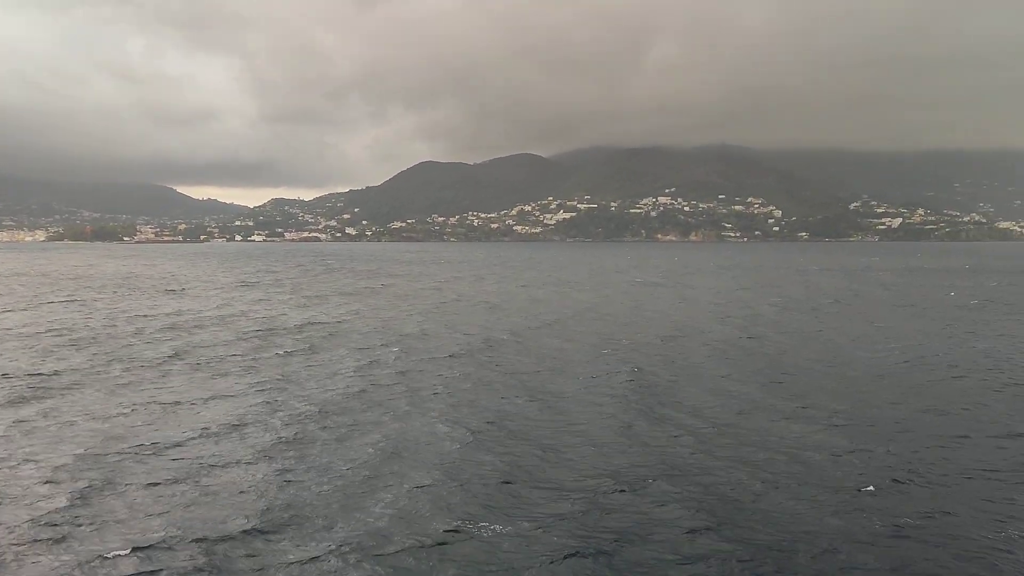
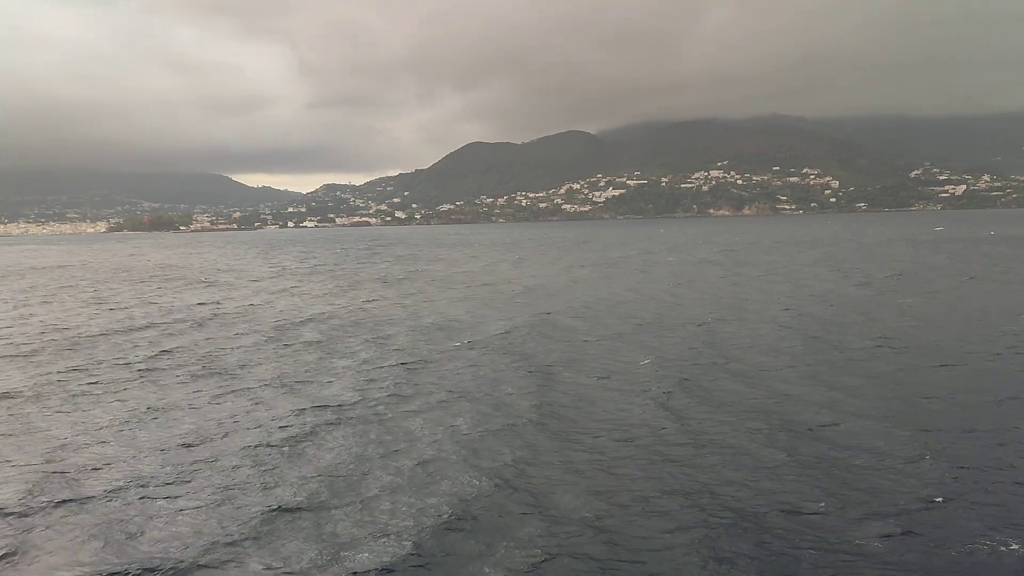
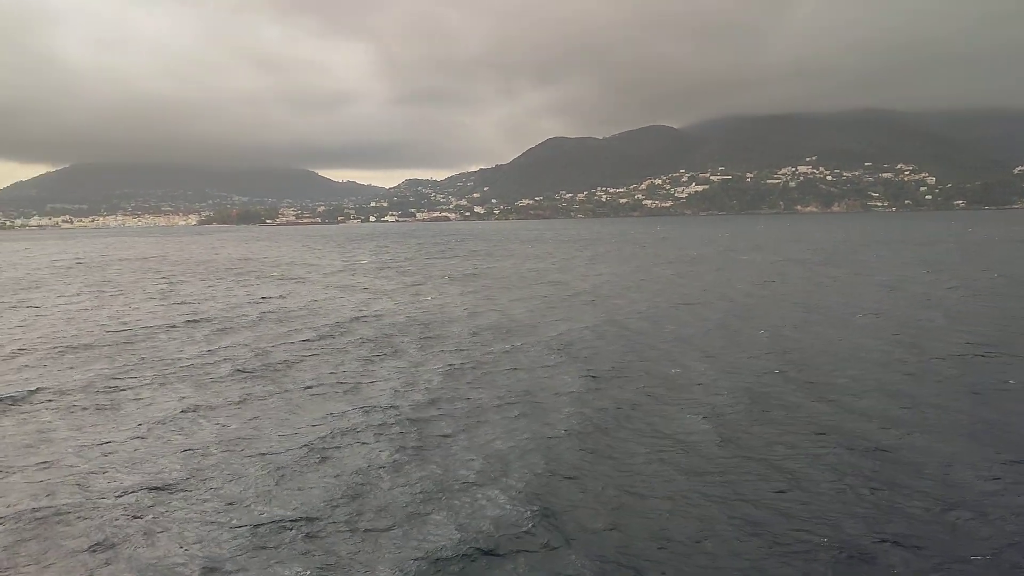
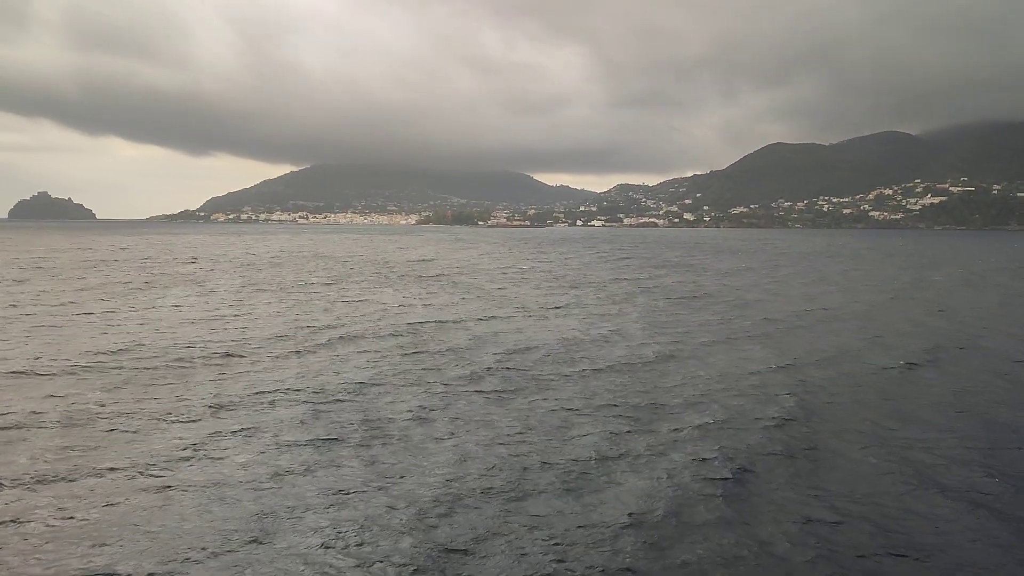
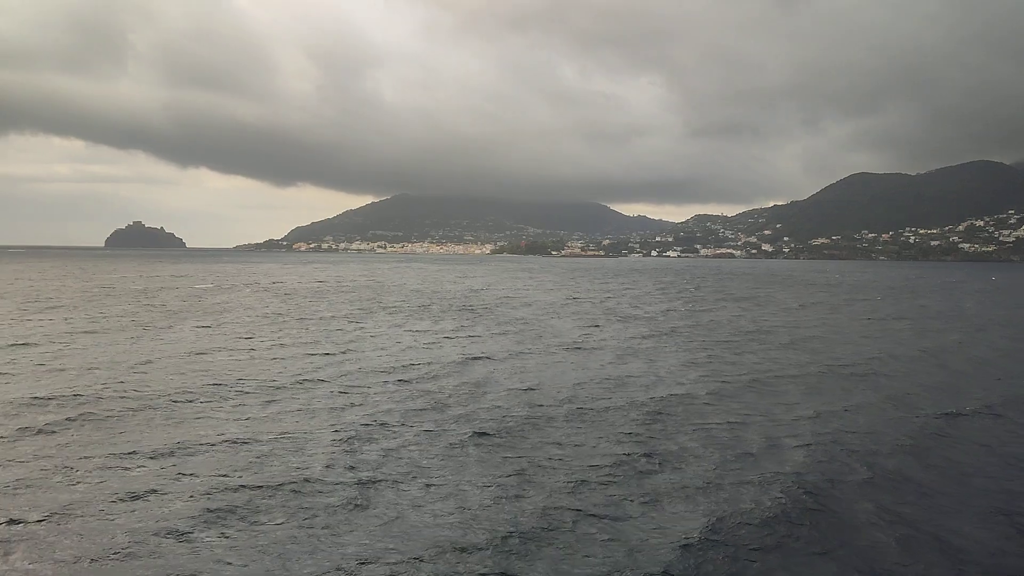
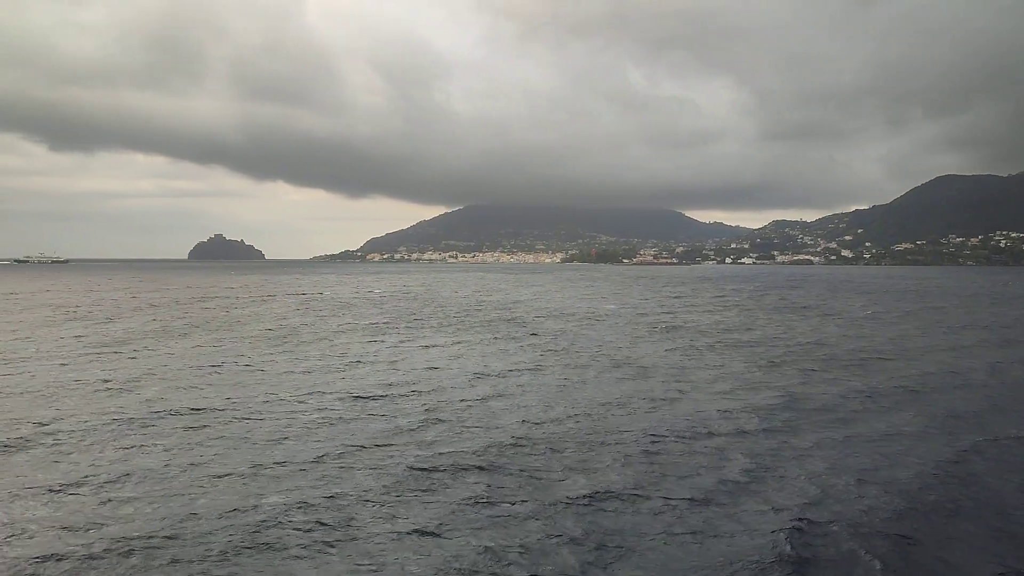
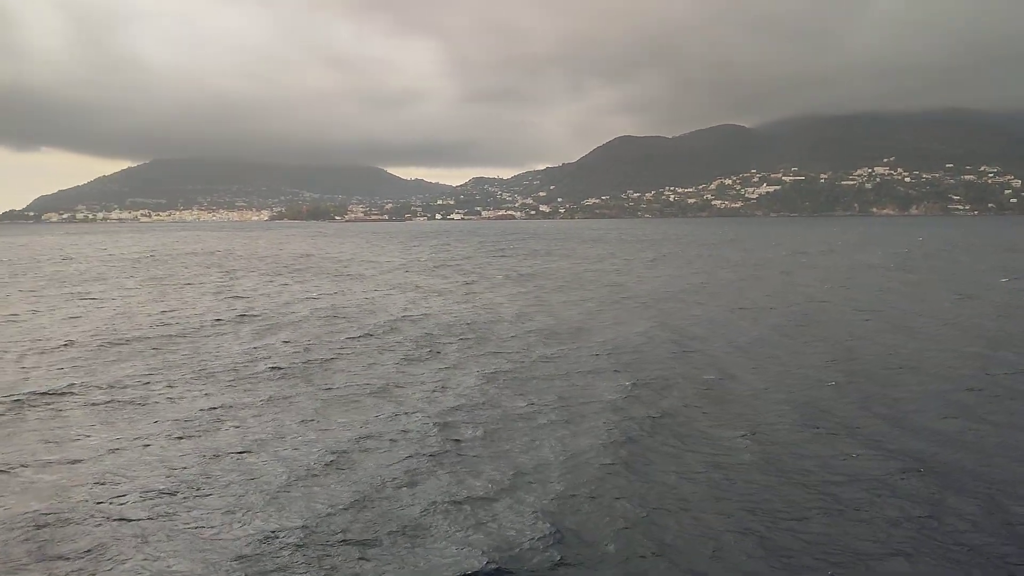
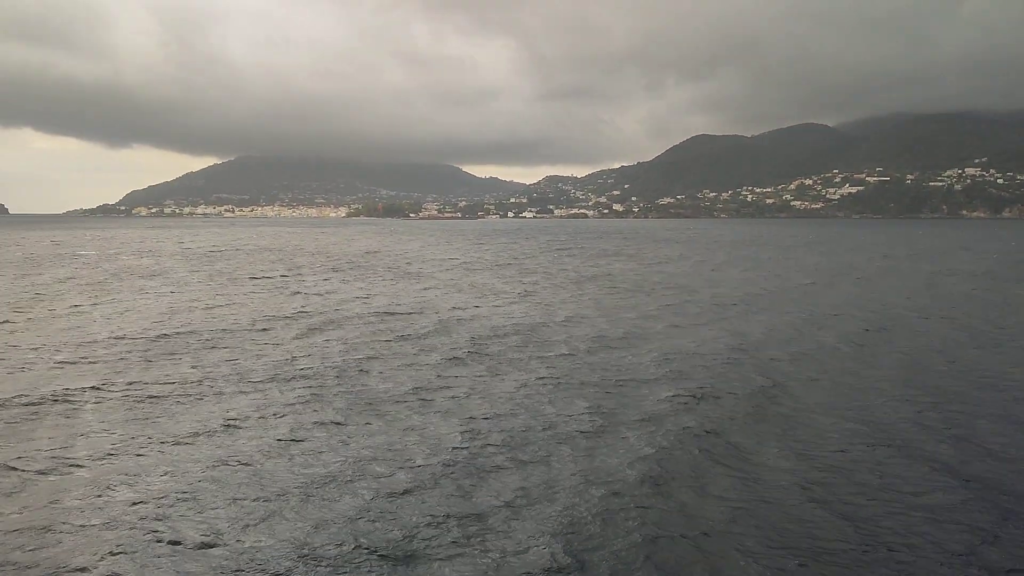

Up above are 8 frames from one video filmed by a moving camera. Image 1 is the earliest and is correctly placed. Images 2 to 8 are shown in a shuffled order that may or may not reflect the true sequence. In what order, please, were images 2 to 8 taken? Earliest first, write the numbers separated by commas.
2, 3, 7, 8, 4, 5, 6
